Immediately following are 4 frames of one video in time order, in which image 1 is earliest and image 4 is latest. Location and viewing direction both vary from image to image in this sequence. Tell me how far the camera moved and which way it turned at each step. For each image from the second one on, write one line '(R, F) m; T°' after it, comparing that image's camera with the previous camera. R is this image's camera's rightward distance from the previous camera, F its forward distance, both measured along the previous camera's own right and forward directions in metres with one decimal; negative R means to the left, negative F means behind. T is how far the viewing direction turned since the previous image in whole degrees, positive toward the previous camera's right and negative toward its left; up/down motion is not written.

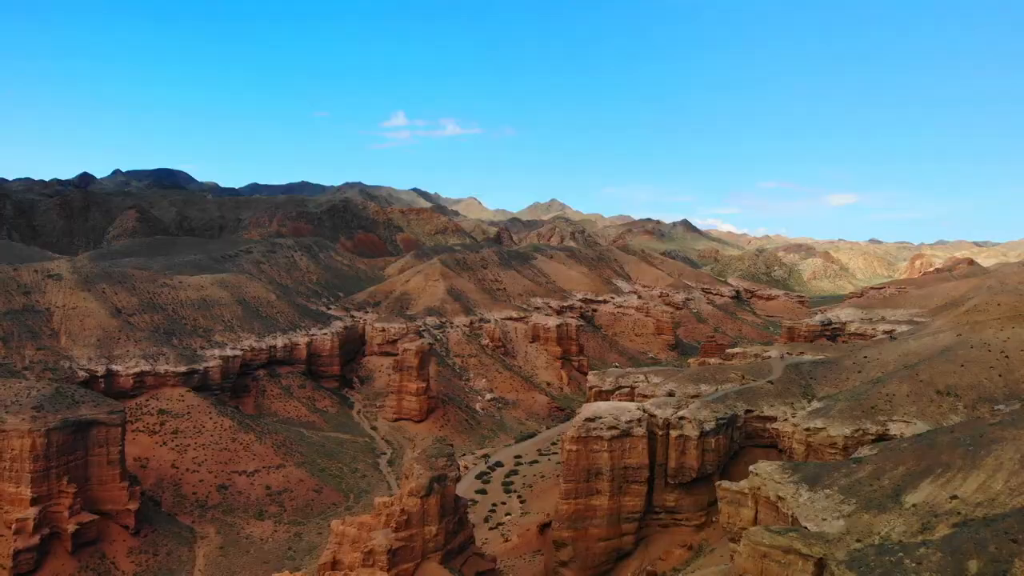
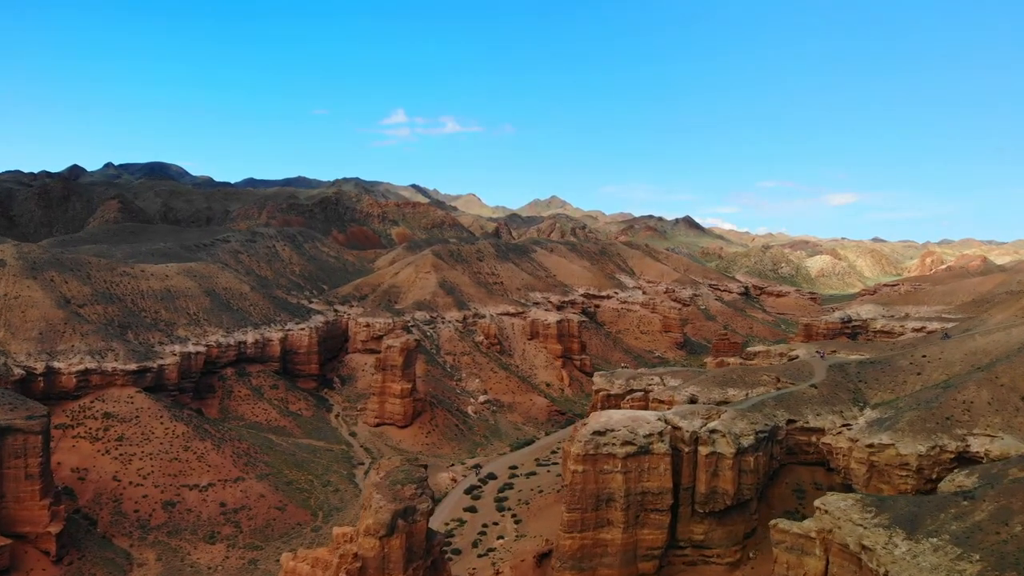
(+0.2, +5.5) m; 0°
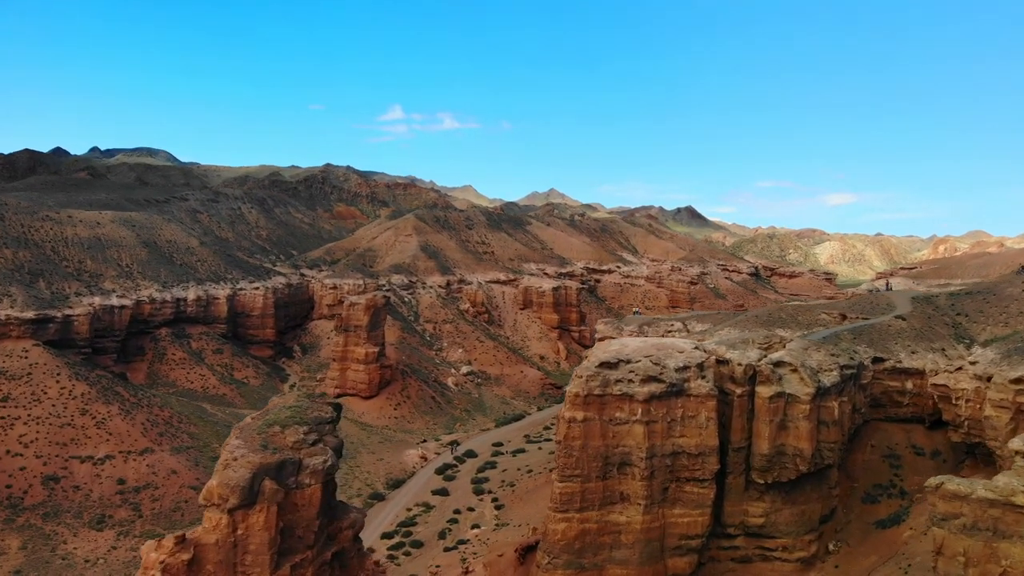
(+0.7, +7.6) m; 0°
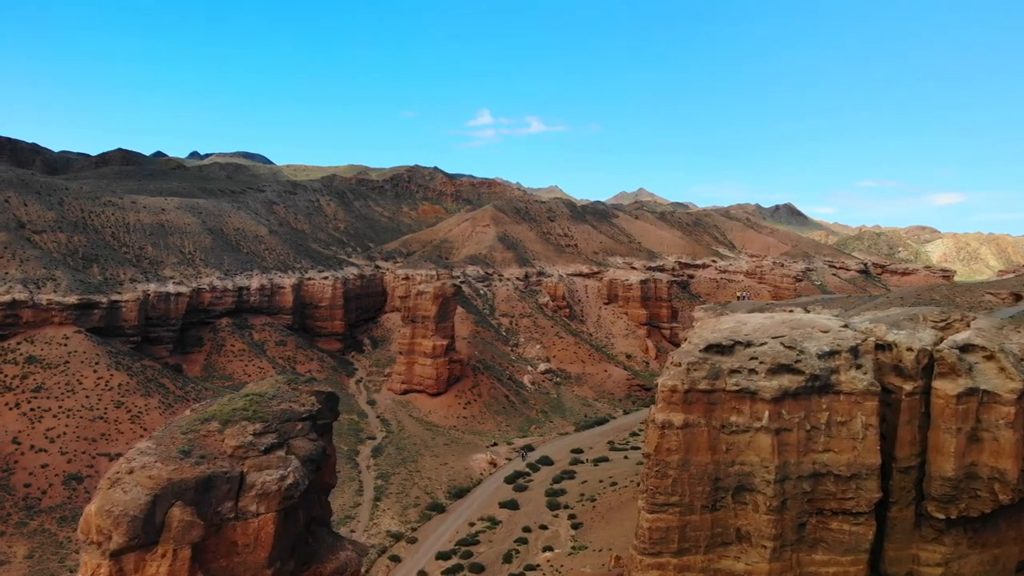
(+0.3, +4.3) m; -7°
